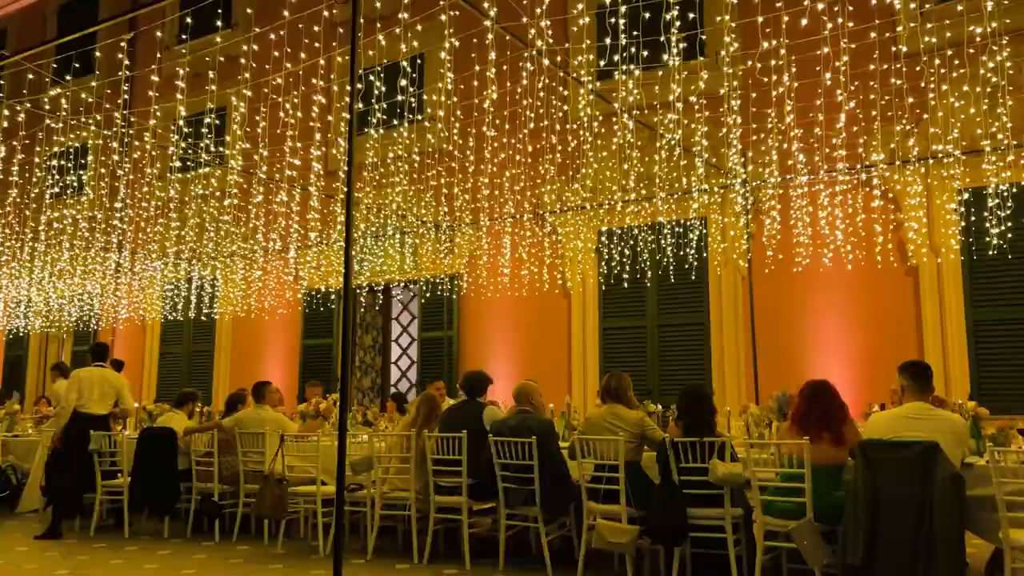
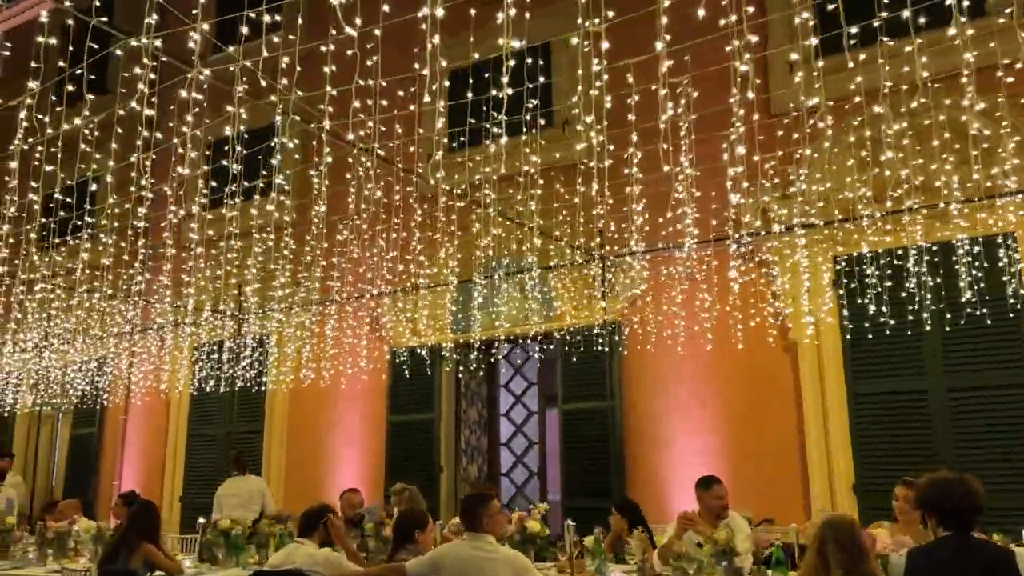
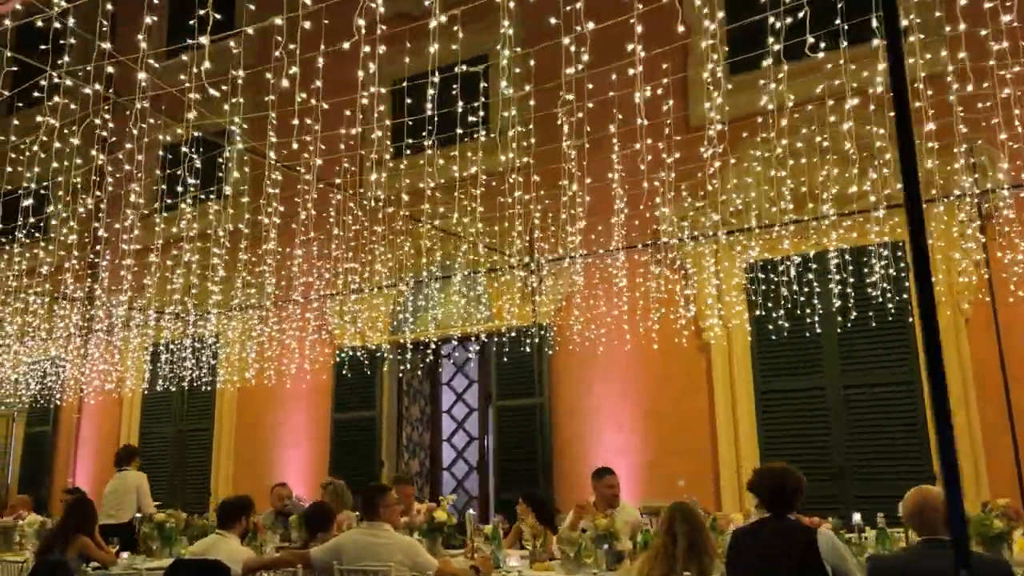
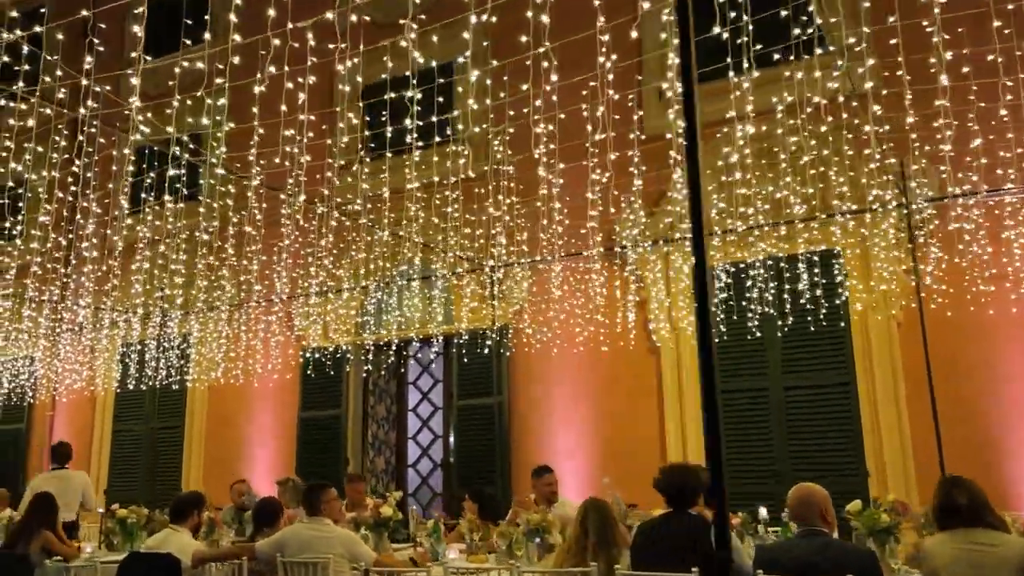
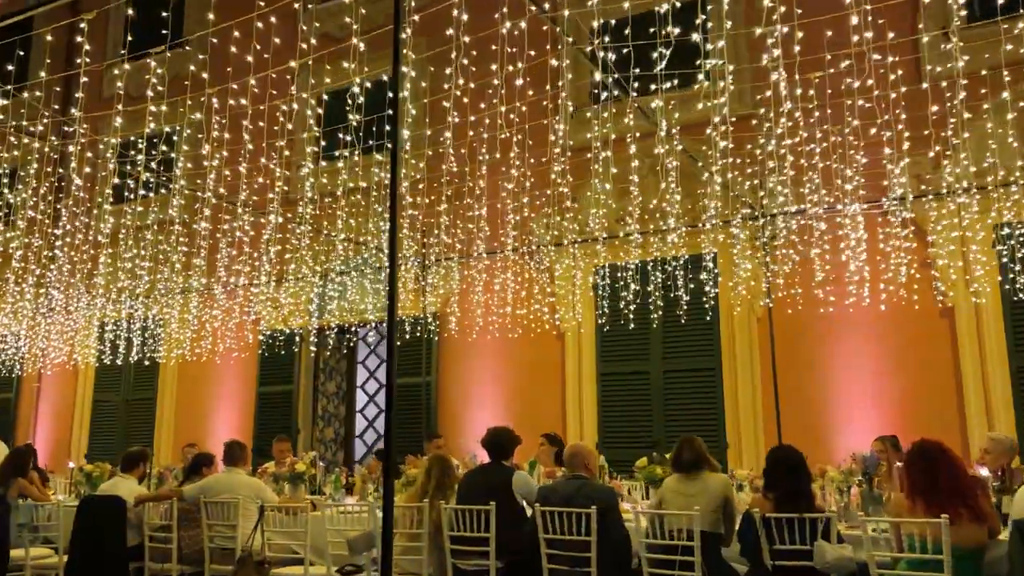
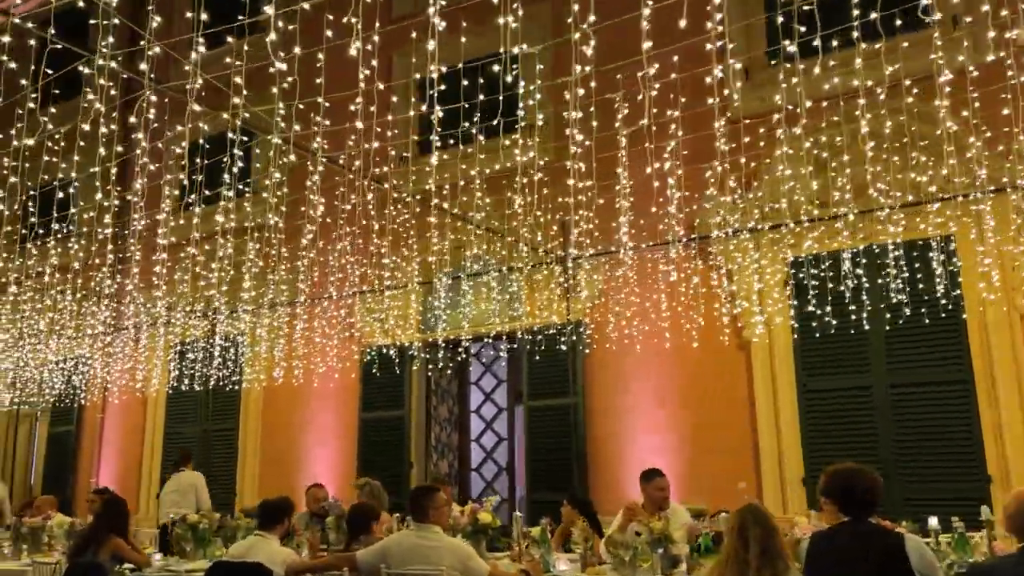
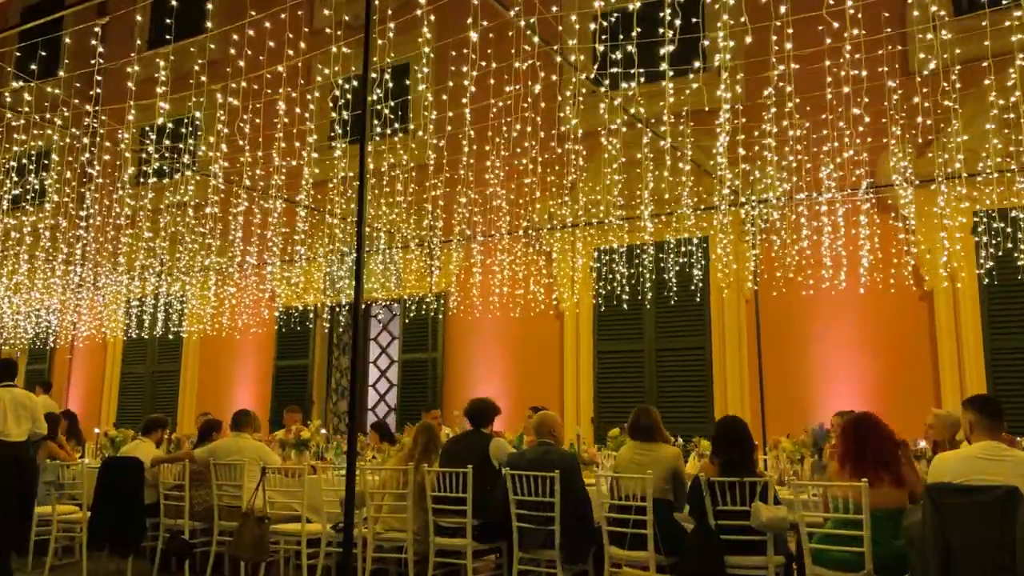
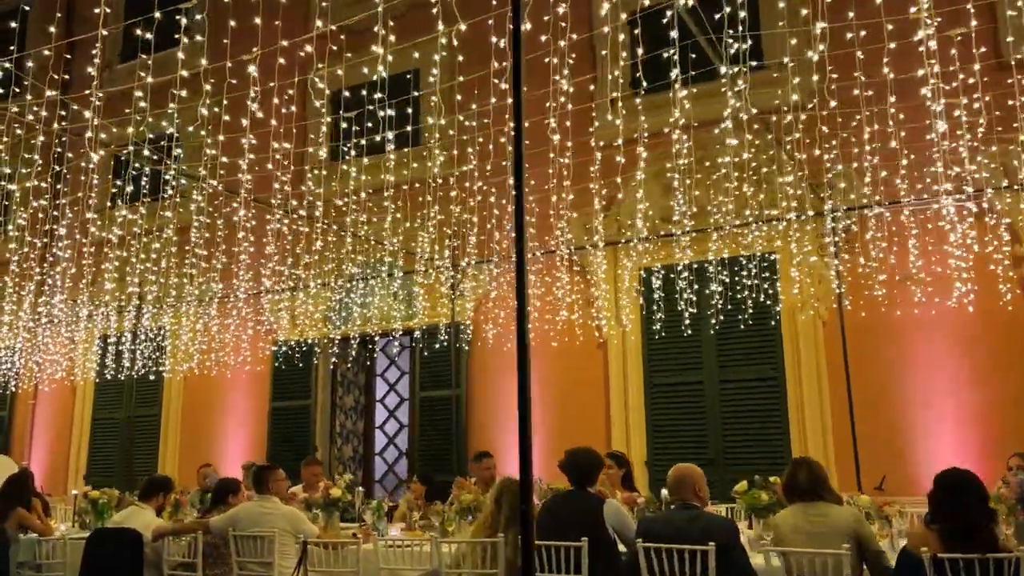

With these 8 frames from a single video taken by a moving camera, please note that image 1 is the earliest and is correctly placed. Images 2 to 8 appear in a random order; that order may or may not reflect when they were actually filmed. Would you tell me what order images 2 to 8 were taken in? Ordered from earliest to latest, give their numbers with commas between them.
7, 5, 8, 4, 3, 6, 2
